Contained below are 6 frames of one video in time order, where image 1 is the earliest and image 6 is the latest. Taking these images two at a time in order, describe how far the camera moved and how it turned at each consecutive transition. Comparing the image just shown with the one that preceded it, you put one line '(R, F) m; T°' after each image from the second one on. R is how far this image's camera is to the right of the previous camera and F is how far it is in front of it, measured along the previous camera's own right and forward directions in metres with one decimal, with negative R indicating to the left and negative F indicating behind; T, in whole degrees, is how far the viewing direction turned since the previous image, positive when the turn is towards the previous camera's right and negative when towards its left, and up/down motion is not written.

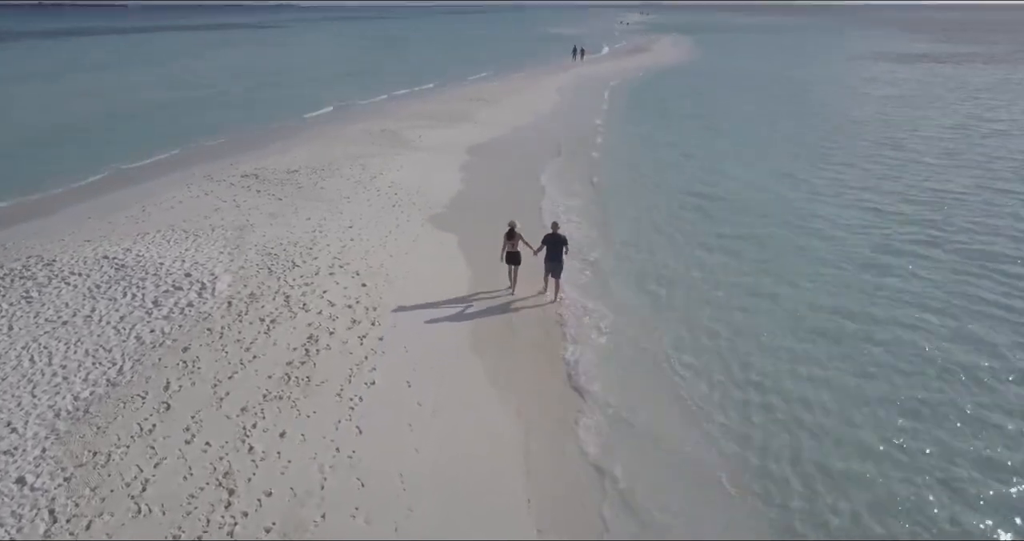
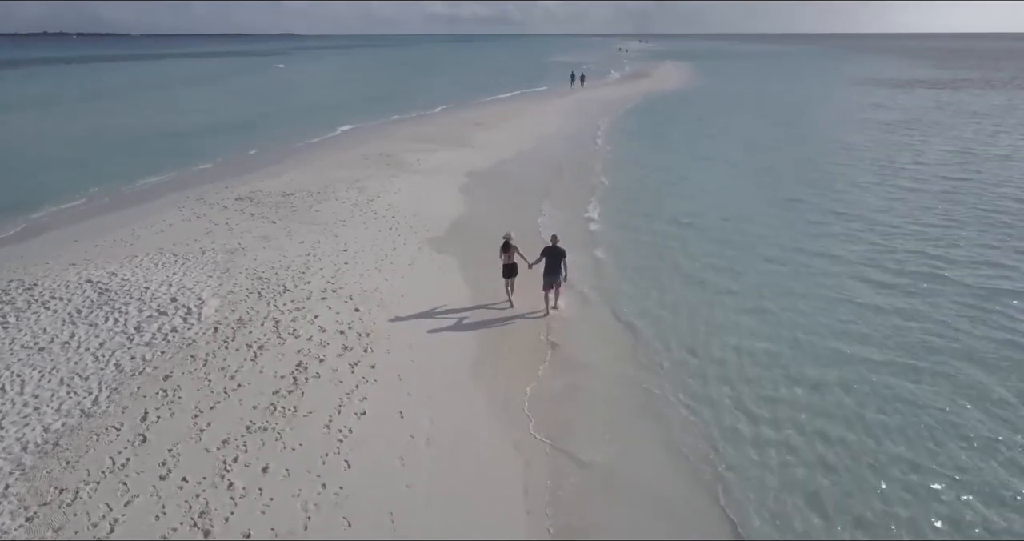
(0.0, +0.4) m; 0°
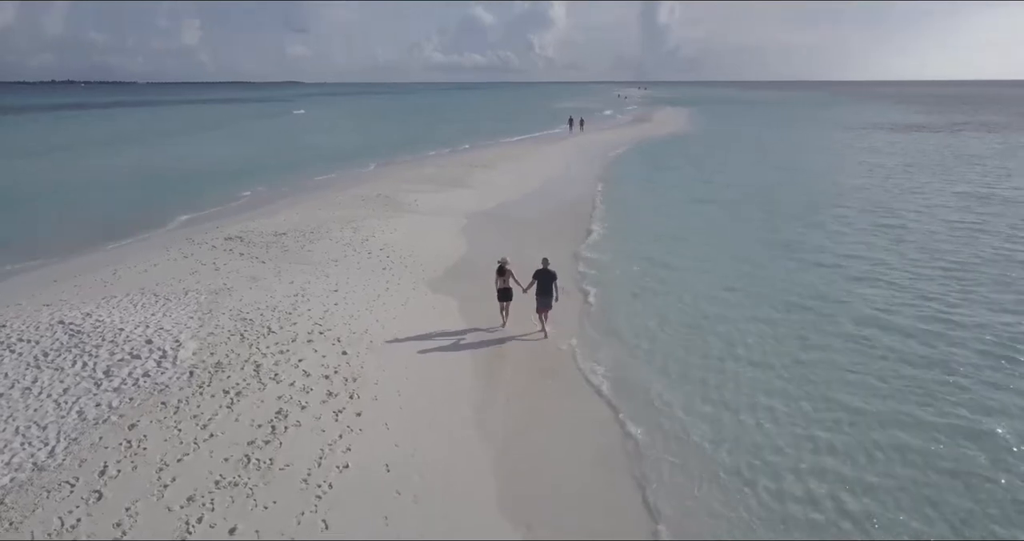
(0.0, +0.6) m; 0°
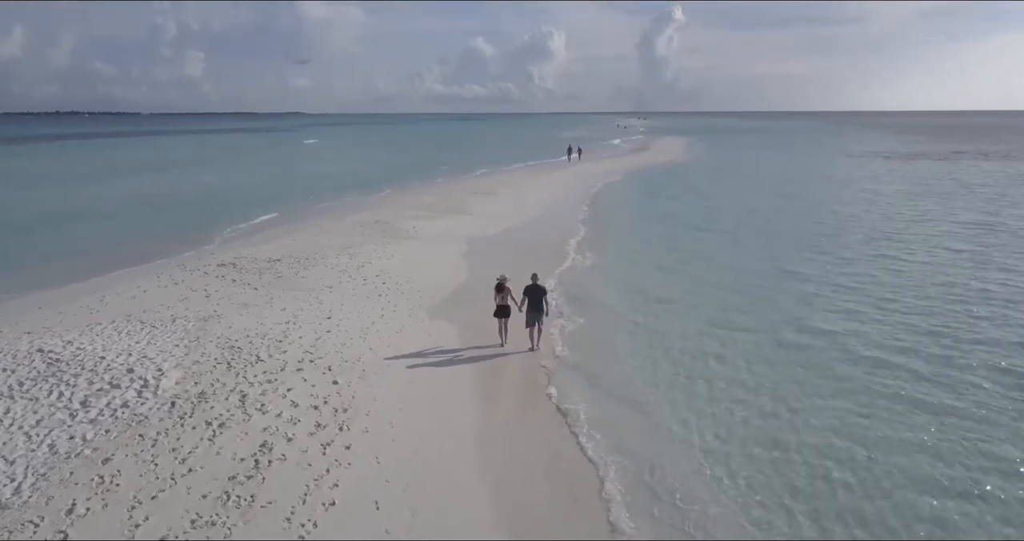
(0.0, +0.4) m; 0°
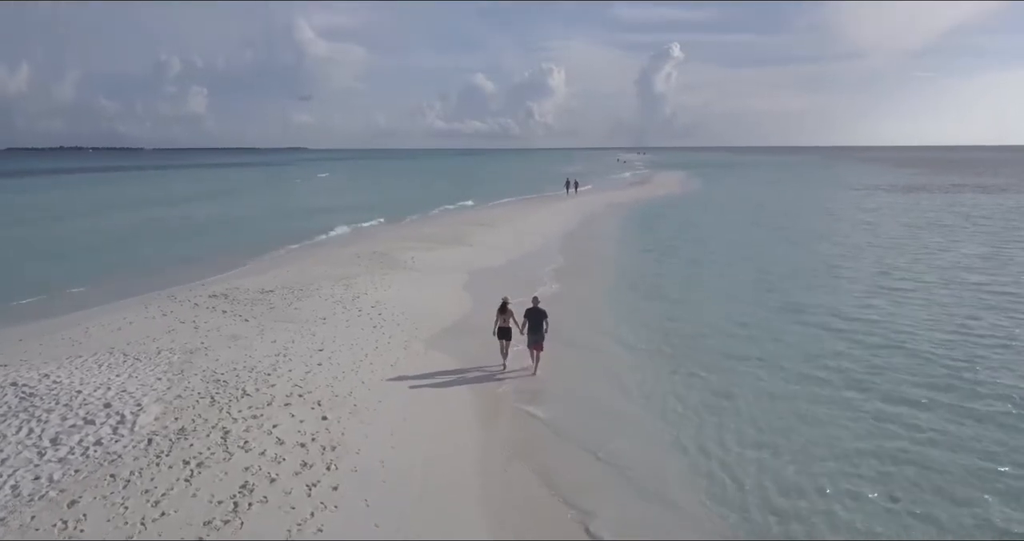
(0.0, +0.5) m; 0°
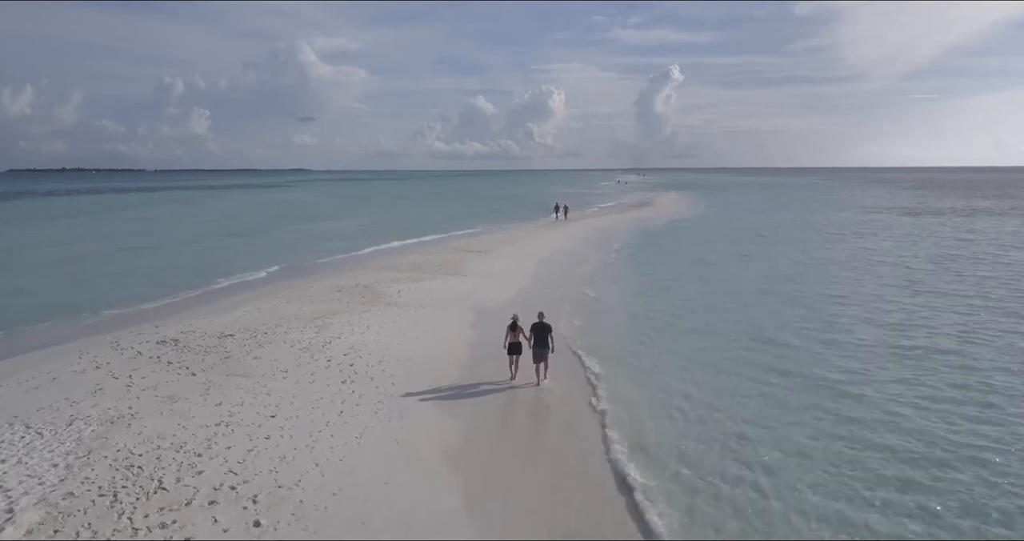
(+0.1, +2.2) m; 0°
